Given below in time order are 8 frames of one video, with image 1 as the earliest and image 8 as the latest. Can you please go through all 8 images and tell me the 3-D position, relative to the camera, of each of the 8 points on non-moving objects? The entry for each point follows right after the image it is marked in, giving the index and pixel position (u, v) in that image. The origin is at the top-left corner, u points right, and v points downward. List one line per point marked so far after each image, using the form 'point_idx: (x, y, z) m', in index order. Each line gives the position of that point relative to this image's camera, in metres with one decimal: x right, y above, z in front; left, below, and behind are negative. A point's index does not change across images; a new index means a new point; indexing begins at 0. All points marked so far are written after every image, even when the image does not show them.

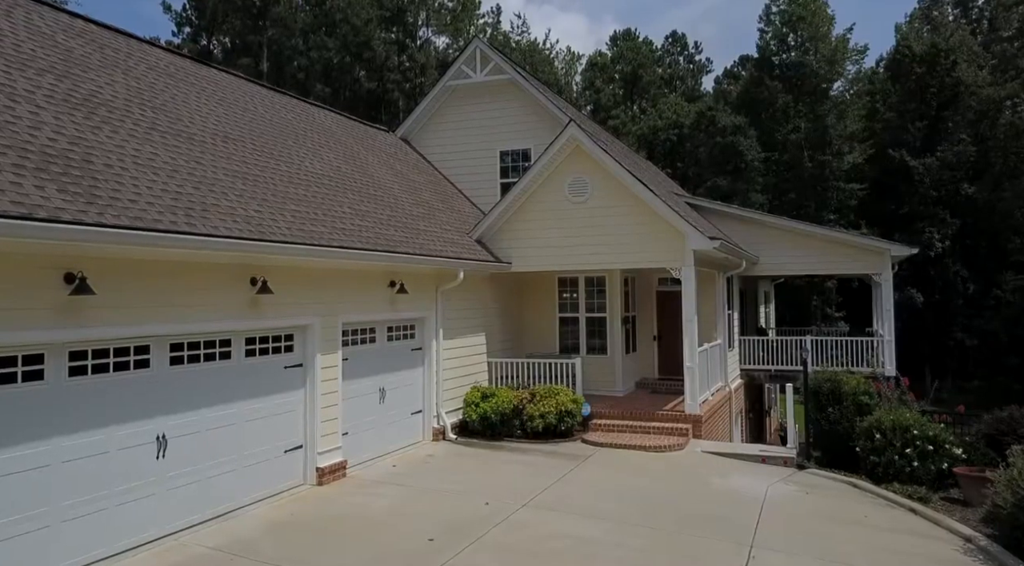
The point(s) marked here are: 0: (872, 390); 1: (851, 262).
0: (+5.6, -1.7, +13.0) m
1: (+7.8, +0.5, +19.1) m
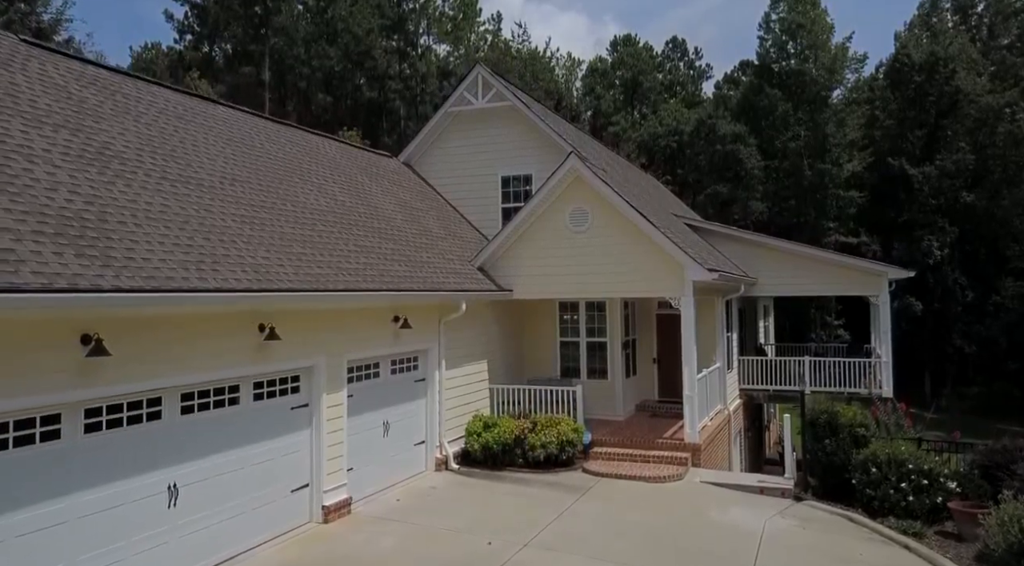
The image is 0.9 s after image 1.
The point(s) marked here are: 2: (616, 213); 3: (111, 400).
0: (+5.7, -2.2, +13.2) m
1: (+7.8, 0.0, +19.2) m
2: (+1.9, +1.2, +14.6) m
3: (-3.6, -1.0, +7.5) m
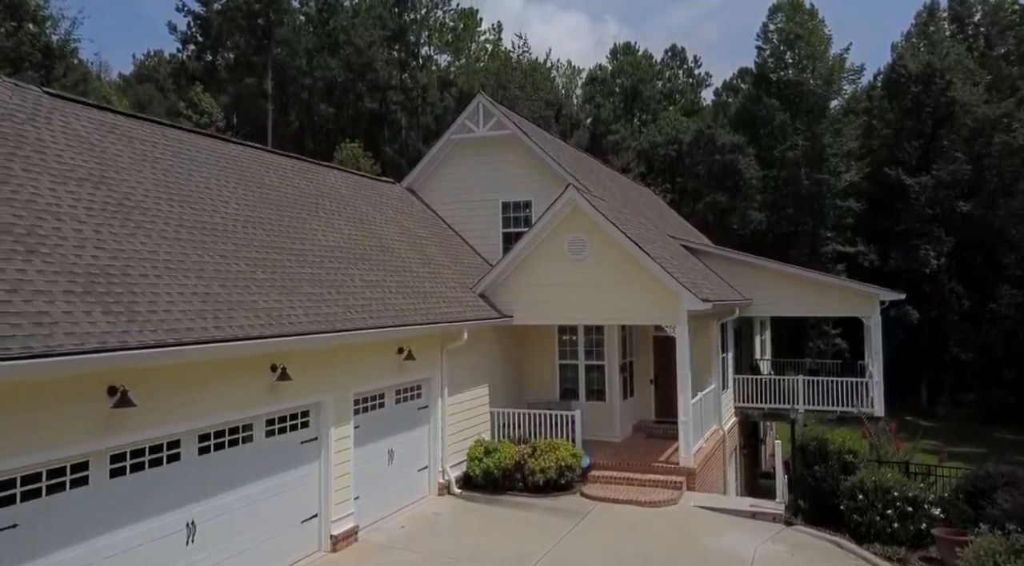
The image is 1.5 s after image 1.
0: (+5.7, -2.7, +13.7) m
1: (+7.8, -0.5, +19.7) m
2: (+1.9, +0.7, +15.1) m
3: (-3.6, -1.6, +7.9) m
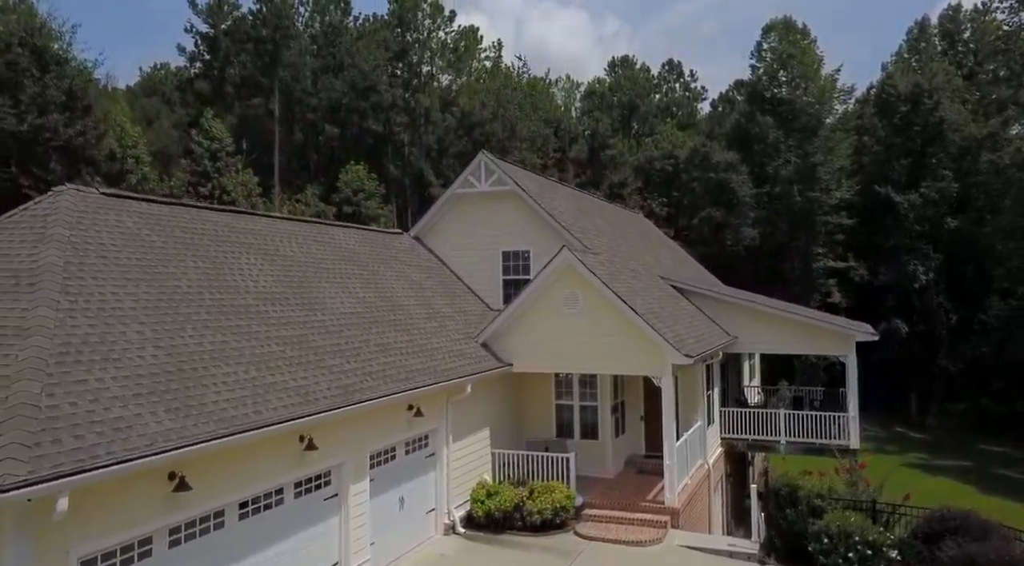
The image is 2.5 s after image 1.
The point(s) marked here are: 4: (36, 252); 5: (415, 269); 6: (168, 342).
0: (+5.7, -3.8, +15.0) m
1: (+7.8, -1.6, +21.0) m
2: (+1.9, -0.3, +16.4) m
3: (-3.6, -2.7, +9.3) m
4: (-5.7, +0.3, +10.1) m
5: (-2.1, +0.3, +18.5) m
6: (-4.1, -0.7, +9.9) m
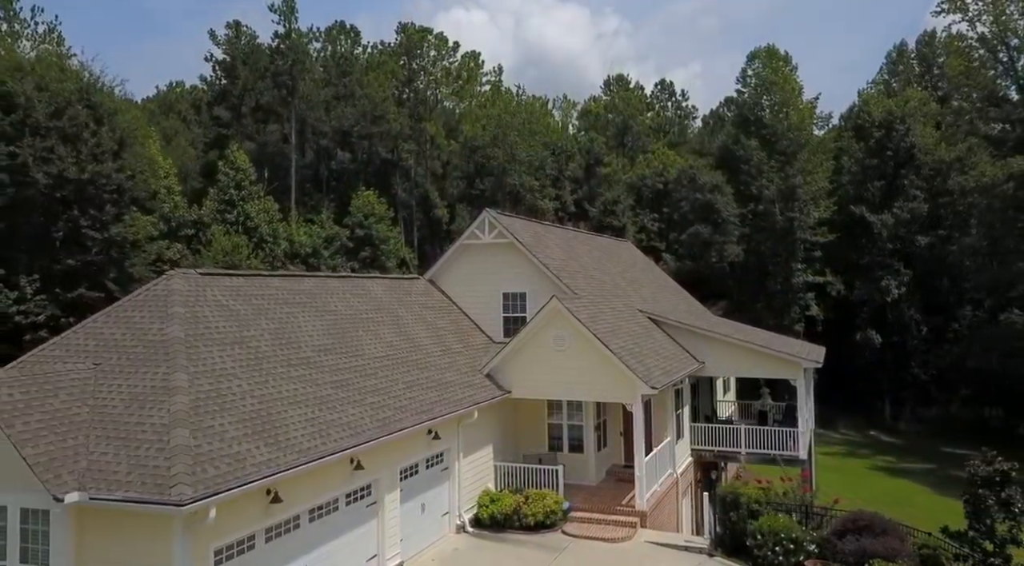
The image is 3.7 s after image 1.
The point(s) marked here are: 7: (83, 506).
0: (+5.6, -4.9, +18.6) m
1: (+7.8, -2.6, +24.7) m
2: (+1.8, -1.4, +20.0) m
3: (-3.7, -3.7, +12.9) m
4: (-5.8, -0.8, +13.7) m
5: (-2.2, -0.7, +22.1) m
6: (-4.2, -1.8, +13.5) m
7: (-5.7, -3.0, +11.0) m
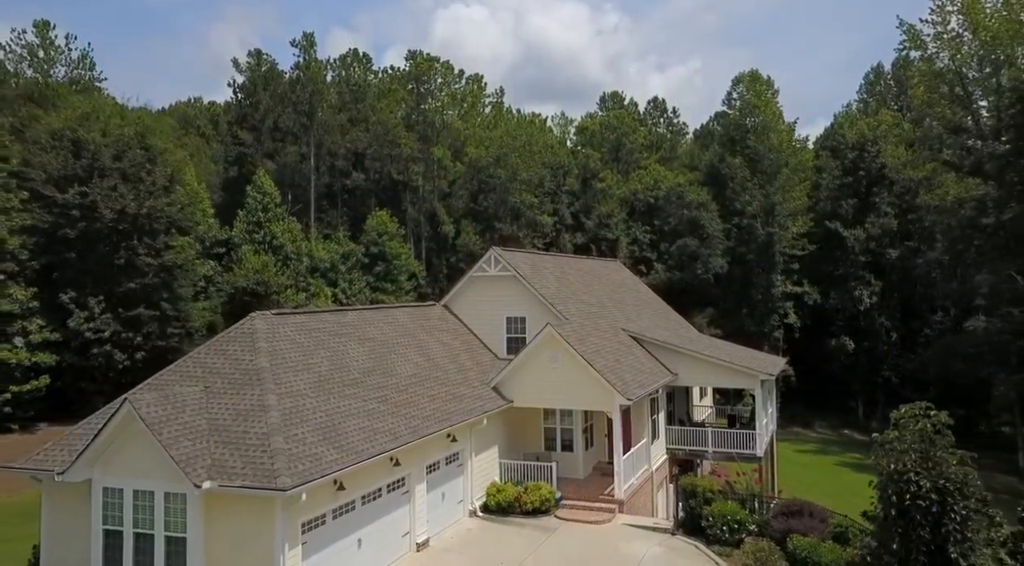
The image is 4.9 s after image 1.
0: (+5.7, -5.8, +23.1) m
1: (+7.9, -3.5, +29.1) m
2: (+1.9, -2.3, +24.5) m
3: (-3.6, -4.7, +17.3) m
4: (-5.7, -1.7, +18.1) m
5: (-2.1, -1.6, +26.5) m
6: (-4.1, -2.7, +18.0) m
7: (-5.7, -3.9, +15.4) m
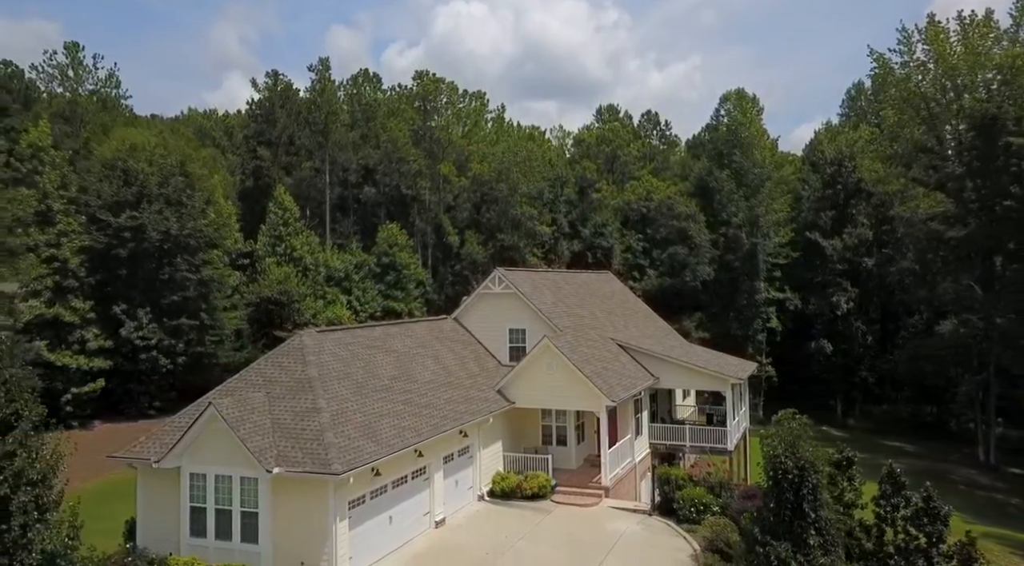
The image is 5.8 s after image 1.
0: (+5.8, -6.4, +27.2) m
1: (+8.0, -4.1, +33.2) m
2: (+2.0, -2.9, +28.6) m
3: (-3.5, -5.4, +21.5) m
4: (-5.6, -2.3, +22.2) m
5: (-2.0, -2.3, +30.6) m
6: (-4.0, -3.4, +22.1) m
7: (-5.6, -4.6, +19.6) m
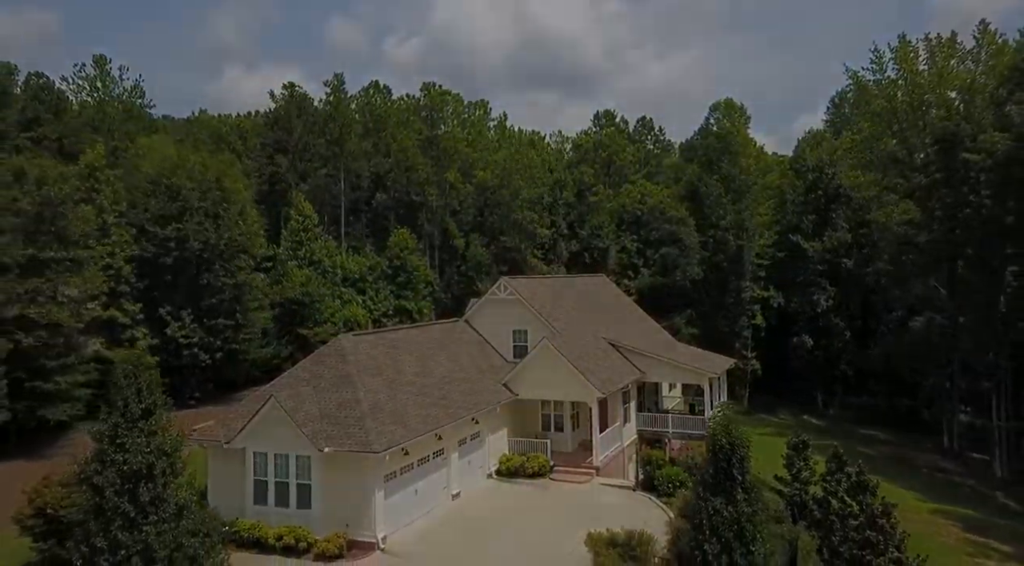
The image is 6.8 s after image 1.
0: (+6.0, -6.8, +31.7) m
1: (+8.1, -4.4, +37.6) m
2: (+2.1, -3.2, +33.0) m
3: (-3.3, -5.7, +25.9) m
4: (-5.5, -2.7, +26.6) m
5: (-1.9, -2.6, +35.0) m
6: (-3.8, -3.8, +26.5) m
7: (-5.4, -5.0, +24.0) m
